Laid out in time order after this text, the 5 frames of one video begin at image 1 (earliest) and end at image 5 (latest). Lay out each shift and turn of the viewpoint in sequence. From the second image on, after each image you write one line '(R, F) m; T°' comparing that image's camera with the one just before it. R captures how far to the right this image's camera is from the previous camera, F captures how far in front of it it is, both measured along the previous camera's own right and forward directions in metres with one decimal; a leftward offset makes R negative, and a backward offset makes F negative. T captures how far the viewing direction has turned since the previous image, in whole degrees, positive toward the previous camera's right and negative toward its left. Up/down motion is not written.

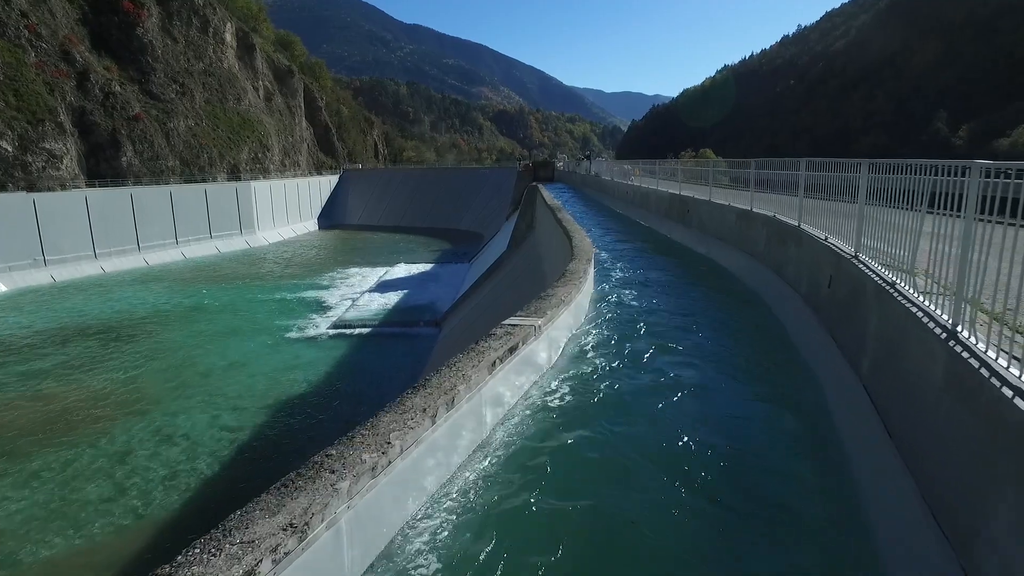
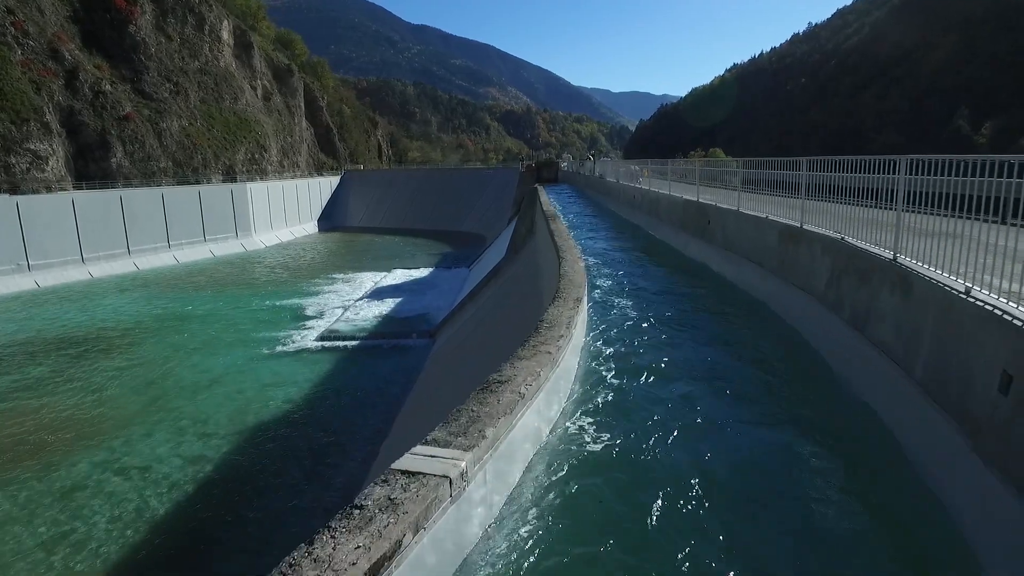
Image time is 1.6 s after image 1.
(+0.2, +1.0) m; -1°
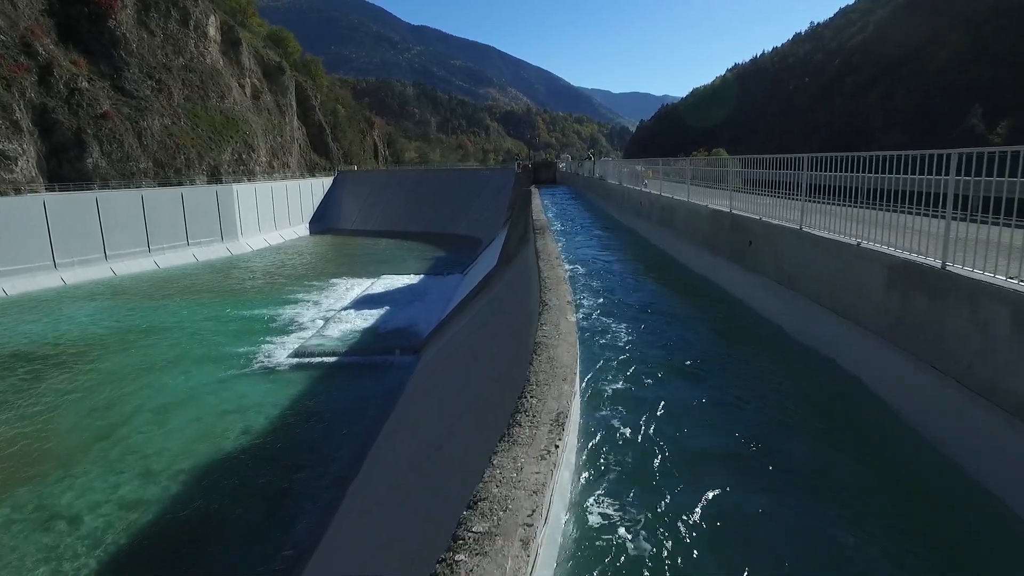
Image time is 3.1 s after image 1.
(+0.2, +1.2) m; 0°
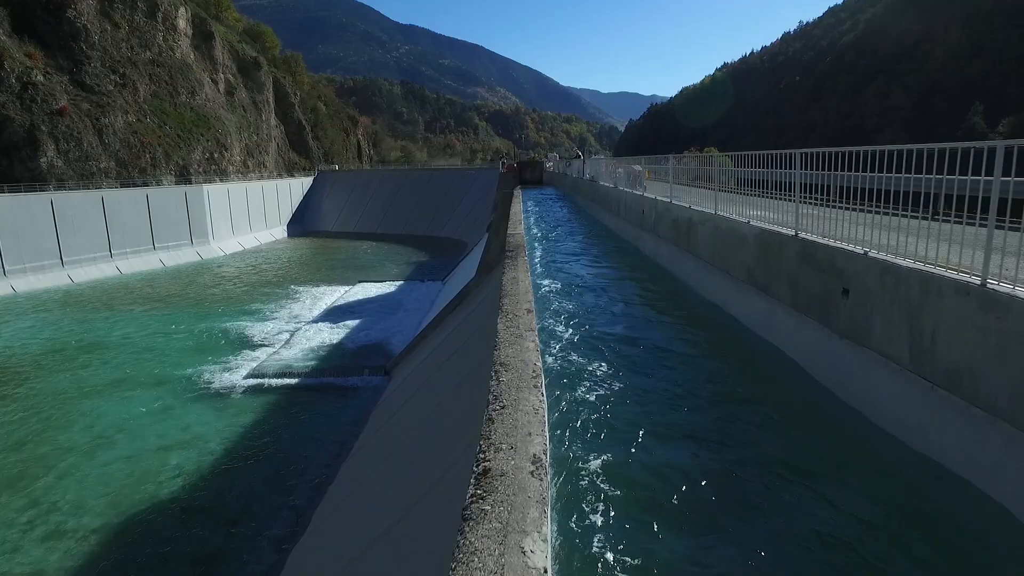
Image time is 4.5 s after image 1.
(+0.2, +1.3) m; +1°
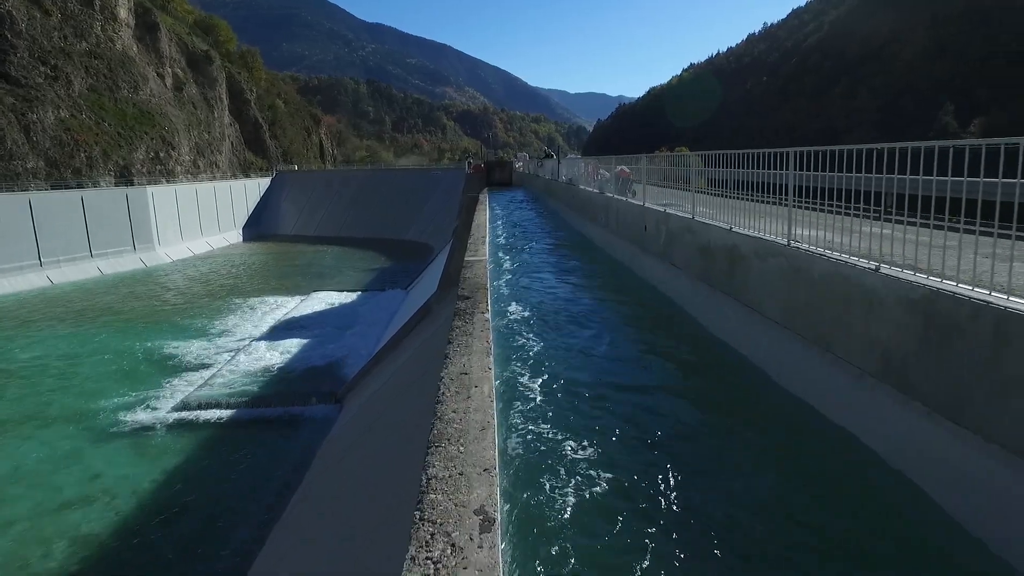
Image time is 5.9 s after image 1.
(+0.1, +1.2) m; +3°
